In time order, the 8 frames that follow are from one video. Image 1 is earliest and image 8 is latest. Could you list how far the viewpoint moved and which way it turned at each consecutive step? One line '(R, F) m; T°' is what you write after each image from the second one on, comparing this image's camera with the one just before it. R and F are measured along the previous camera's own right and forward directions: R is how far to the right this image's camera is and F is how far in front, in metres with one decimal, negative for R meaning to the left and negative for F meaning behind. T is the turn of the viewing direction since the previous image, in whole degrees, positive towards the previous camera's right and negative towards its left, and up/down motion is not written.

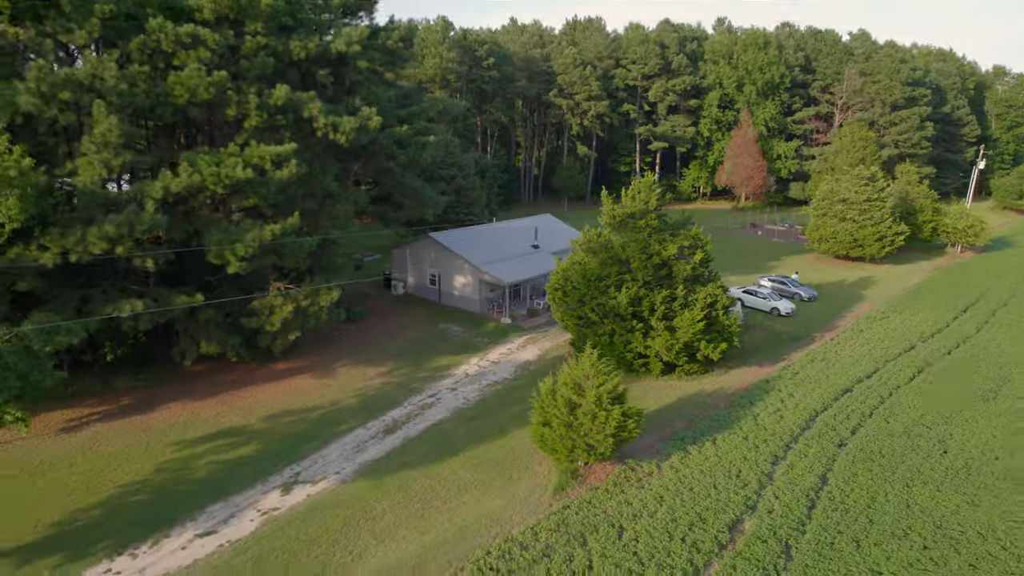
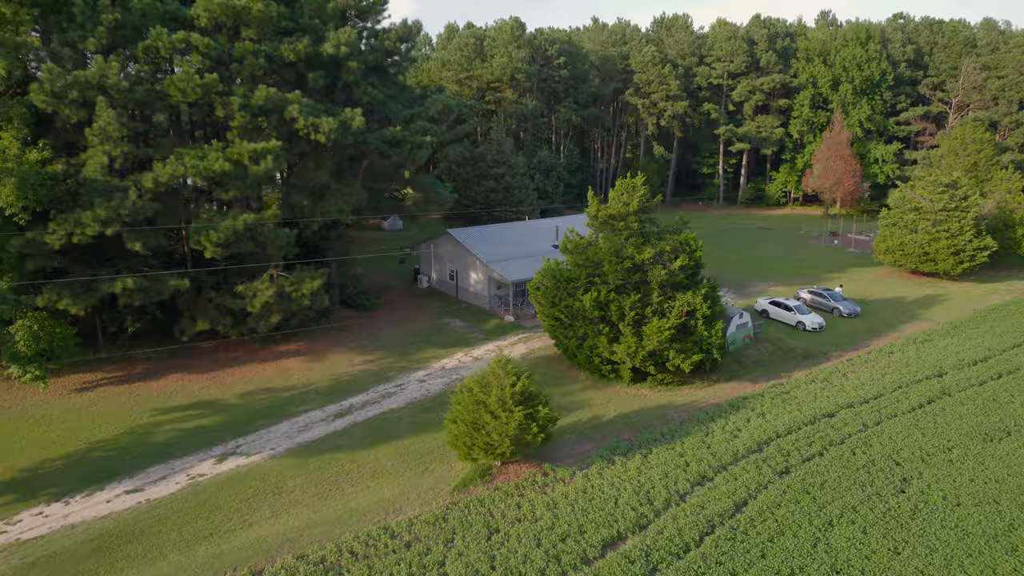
(+5.1, +0.4) m; -11°
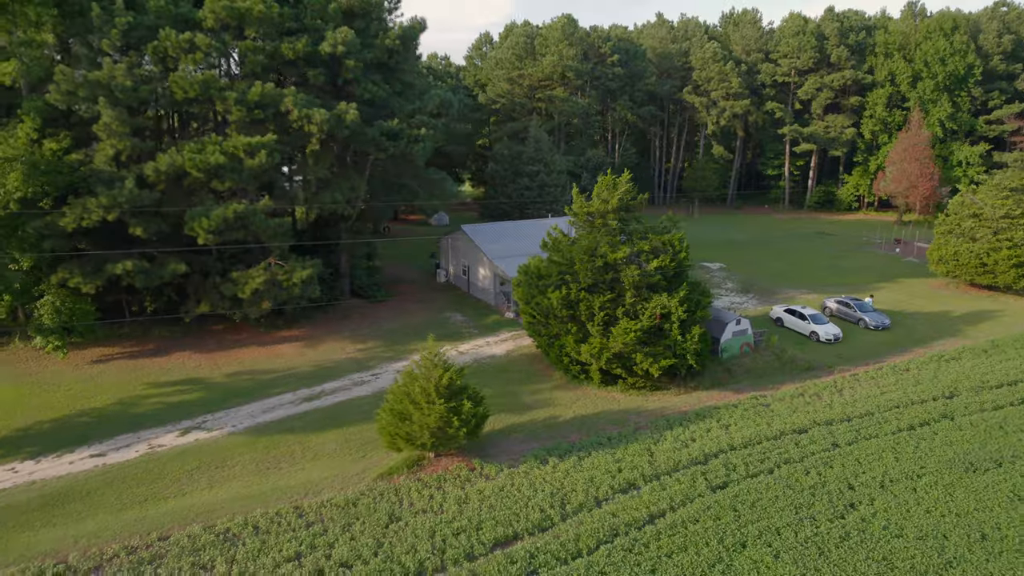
(+3.9, +0.4) m; -8°
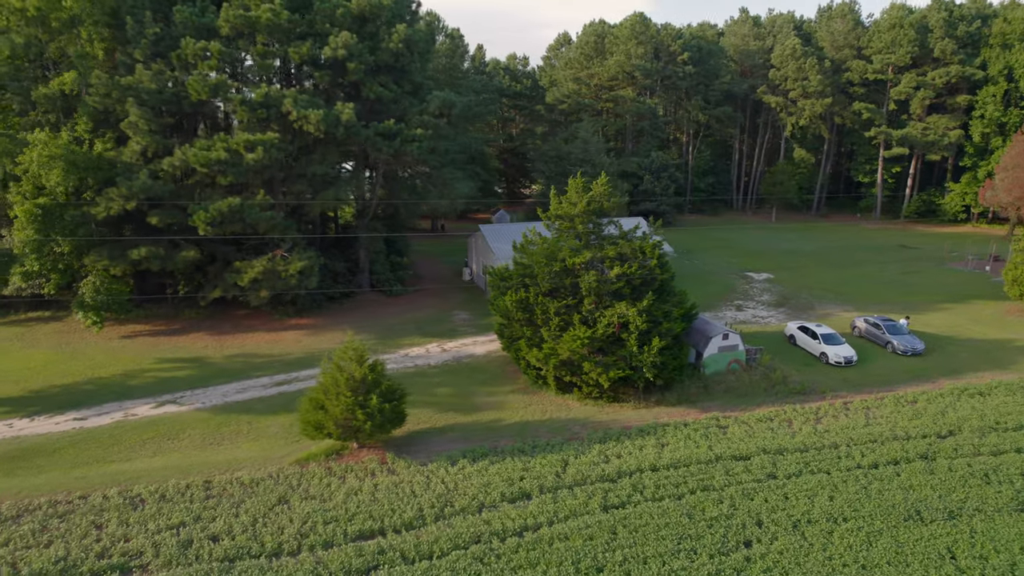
(+5.1, +0.5) m; -10°
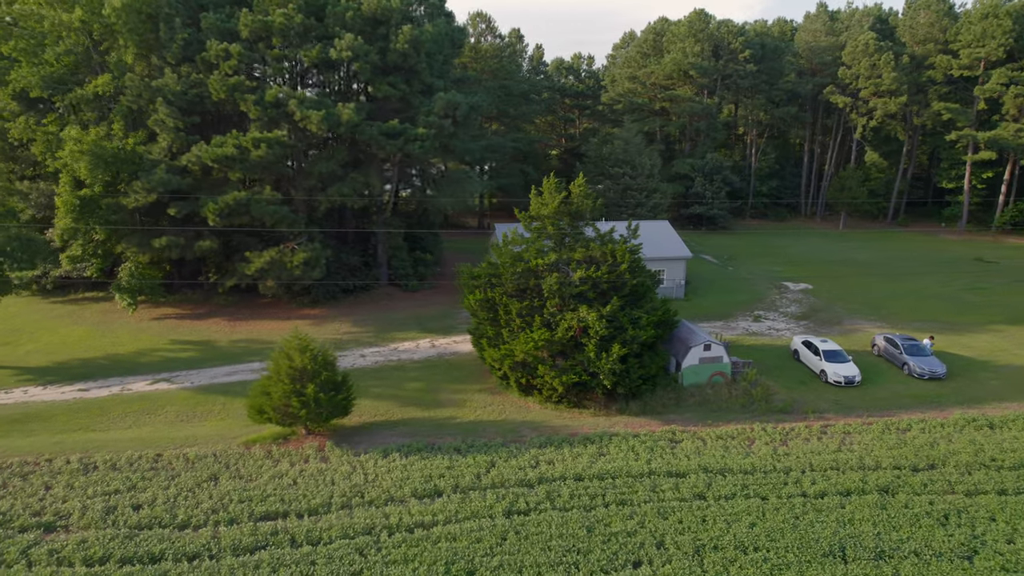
(+4.1, +0.4) m; -8°
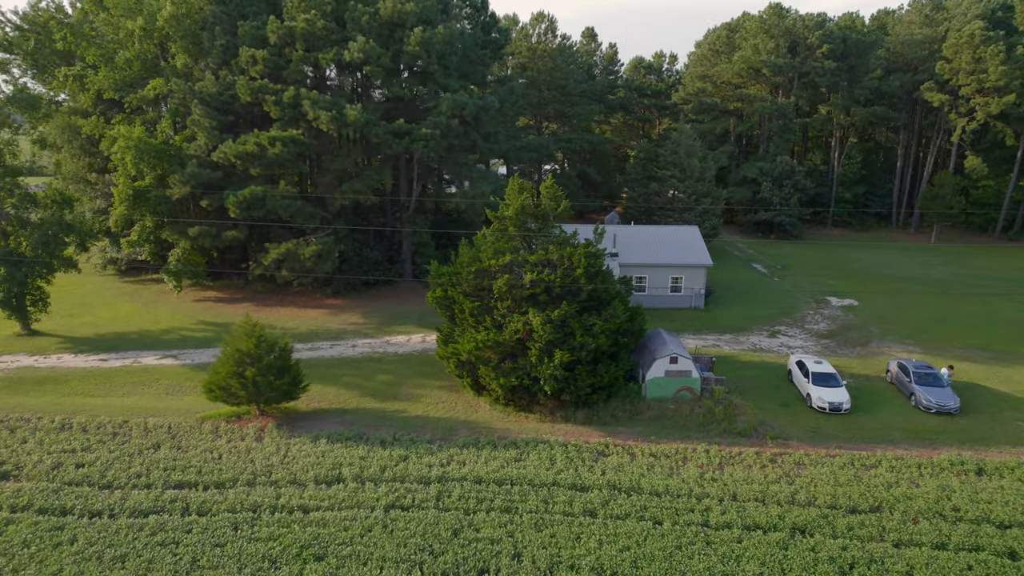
(+5.0, +0.5) m; -10°
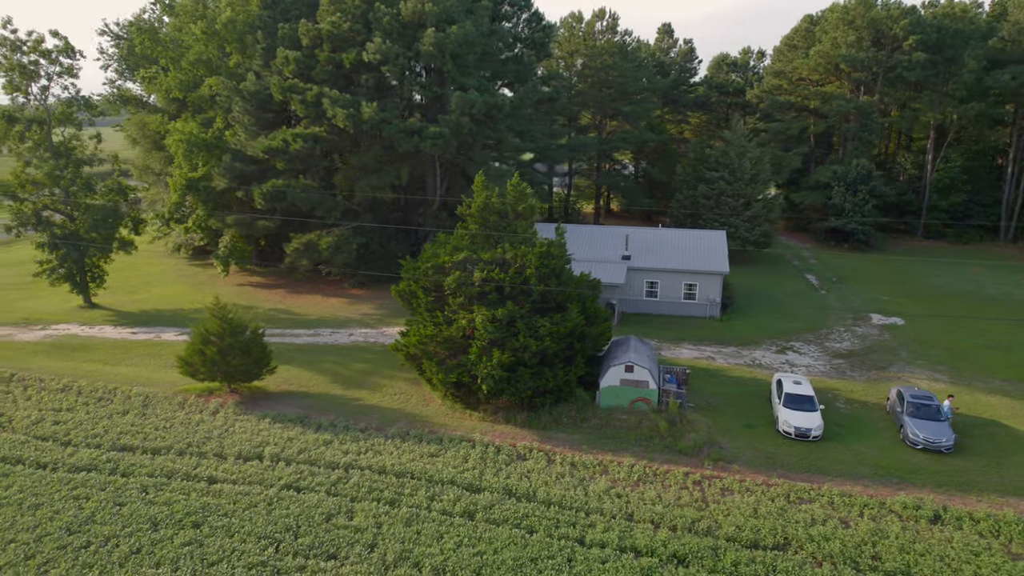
(+5.0, +0.6) m; -10°
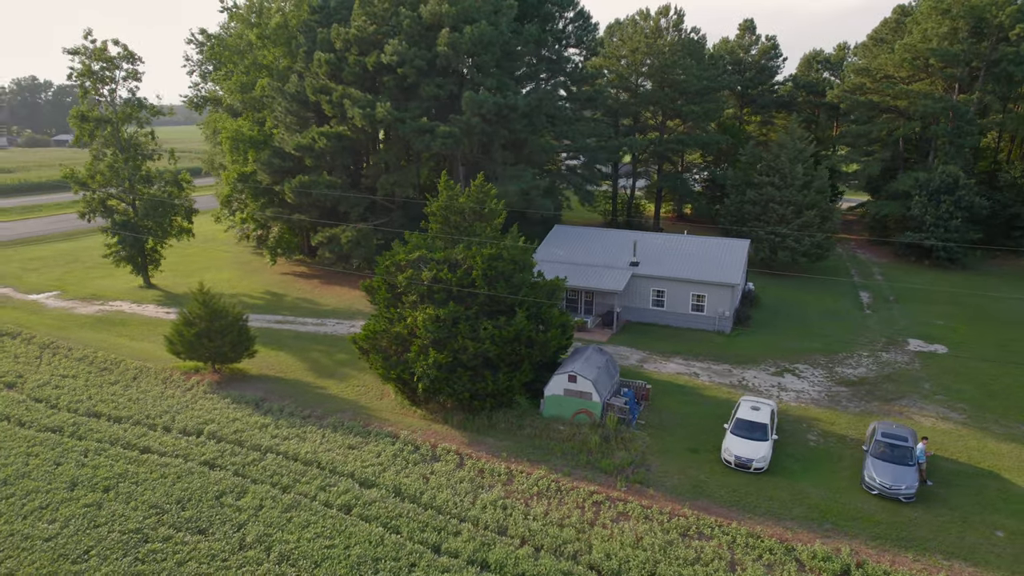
(+5.0, +0.7) m; -11°
